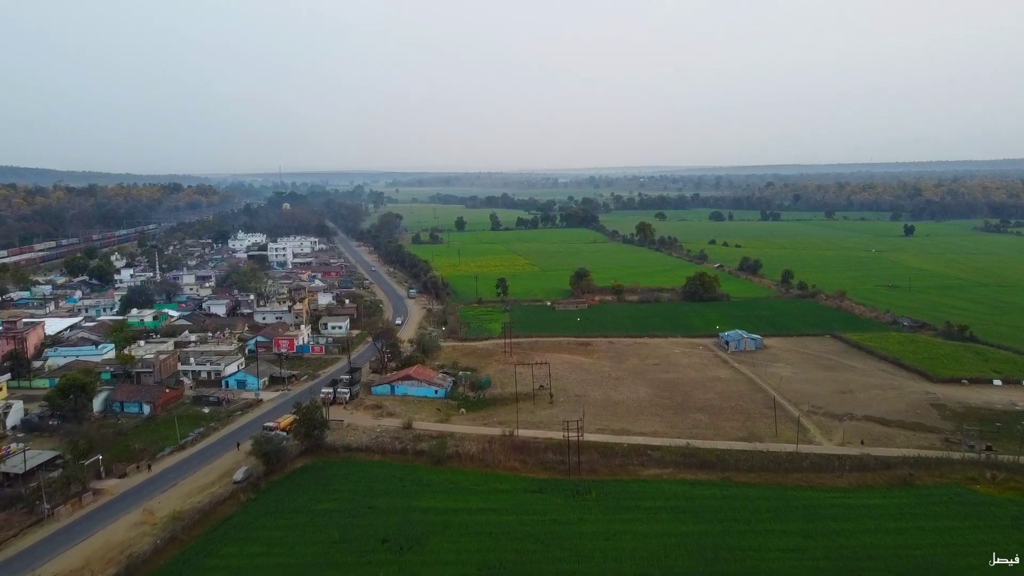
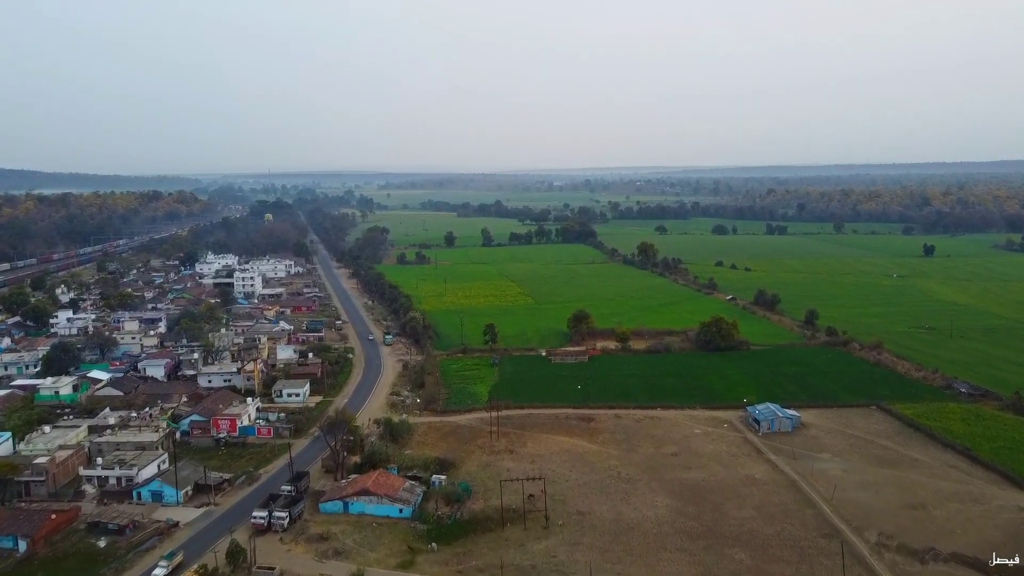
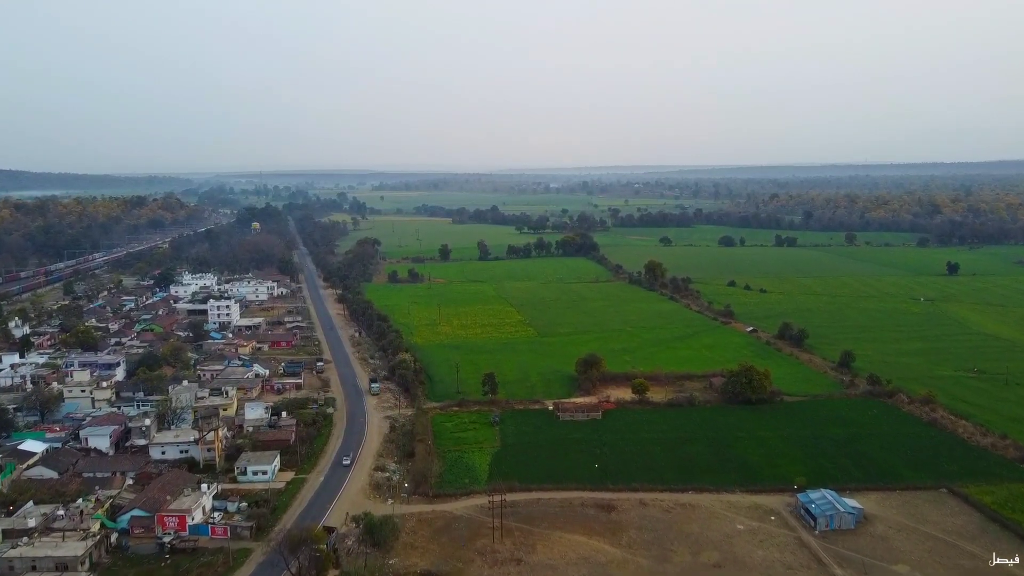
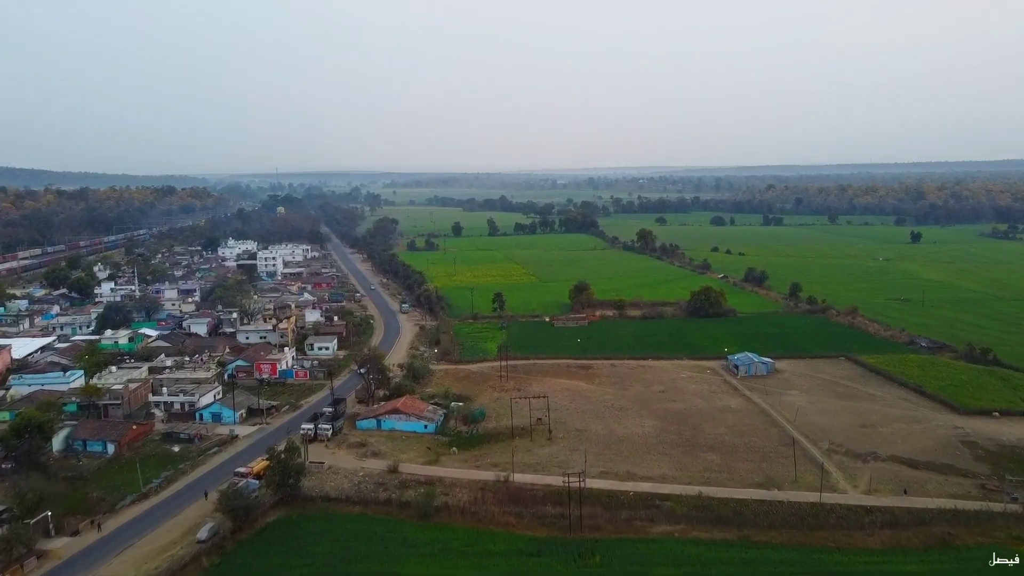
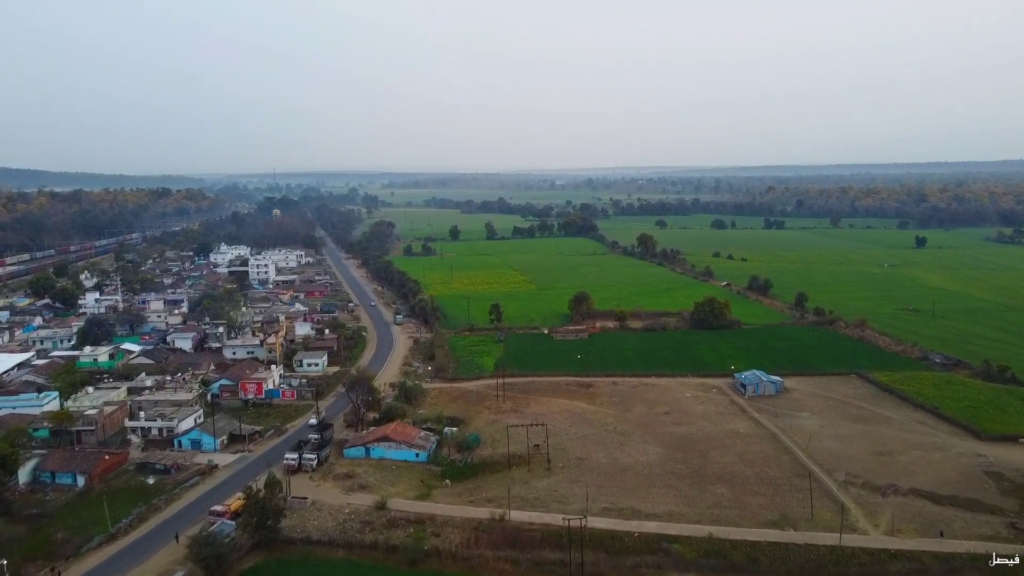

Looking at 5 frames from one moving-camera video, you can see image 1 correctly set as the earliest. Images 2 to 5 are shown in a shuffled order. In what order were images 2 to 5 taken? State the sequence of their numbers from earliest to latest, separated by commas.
4, 5, 2, 3
